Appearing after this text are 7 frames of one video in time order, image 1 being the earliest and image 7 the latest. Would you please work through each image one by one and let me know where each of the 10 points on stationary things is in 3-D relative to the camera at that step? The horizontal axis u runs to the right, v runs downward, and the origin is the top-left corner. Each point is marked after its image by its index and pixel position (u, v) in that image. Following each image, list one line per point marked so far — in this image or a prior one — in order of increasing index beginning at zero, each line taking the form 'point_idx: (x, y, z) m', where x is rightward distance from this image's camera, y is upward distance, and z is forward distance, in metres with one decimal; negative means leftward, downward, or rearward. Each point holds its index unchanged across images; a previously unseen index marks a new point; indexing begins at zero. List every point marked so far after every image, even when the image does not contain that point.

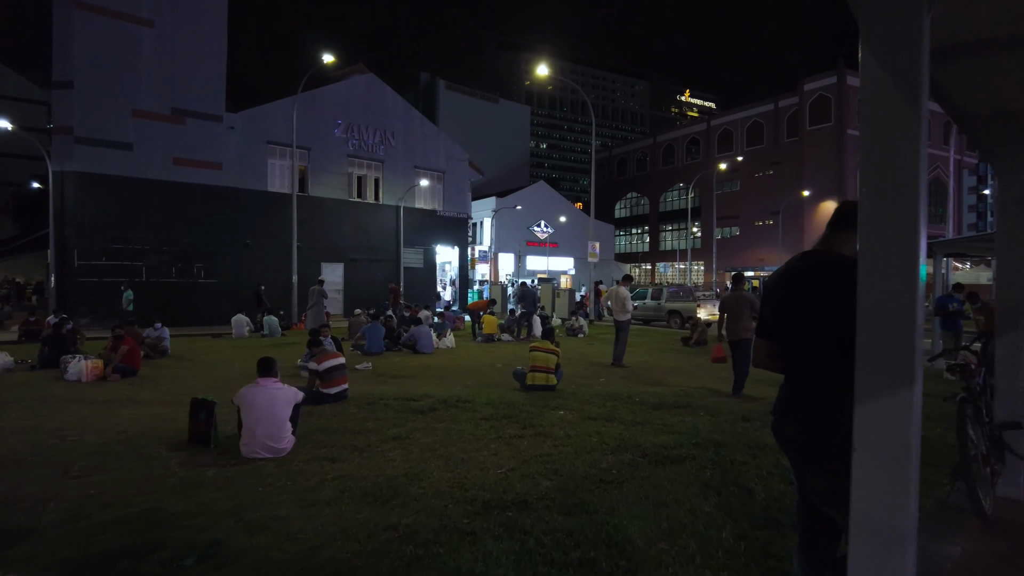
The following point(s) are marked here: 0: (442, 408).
0: (-0.8, -1.4, +7.8) m
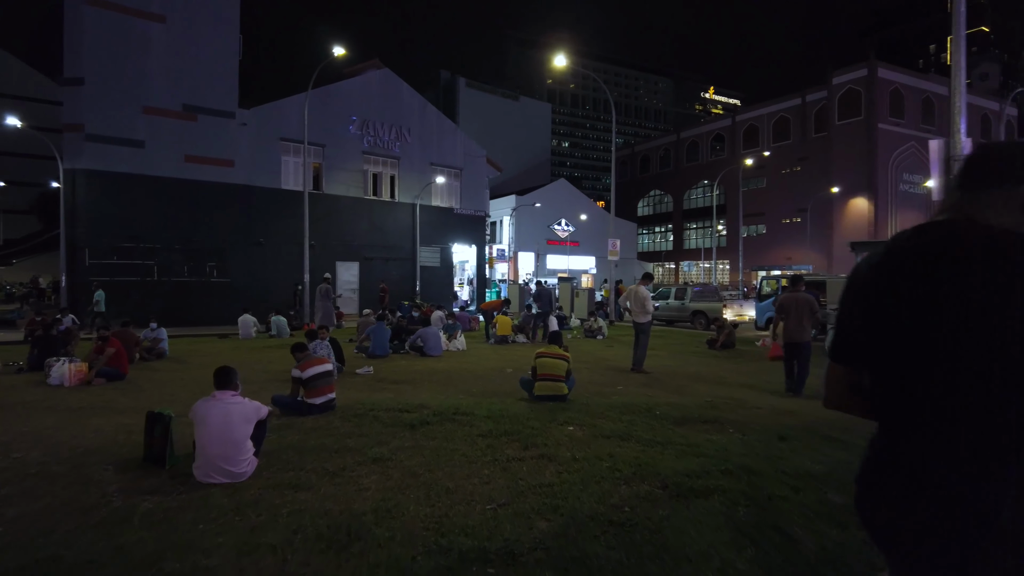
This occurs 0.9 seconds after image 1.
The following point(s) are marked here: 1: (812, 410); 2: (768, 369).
0: (-0.8, -1.4, +7.0) m
1: (+3.6, -1.5, +7.9) m
2: (+4.8, -1.5, +12.3) m
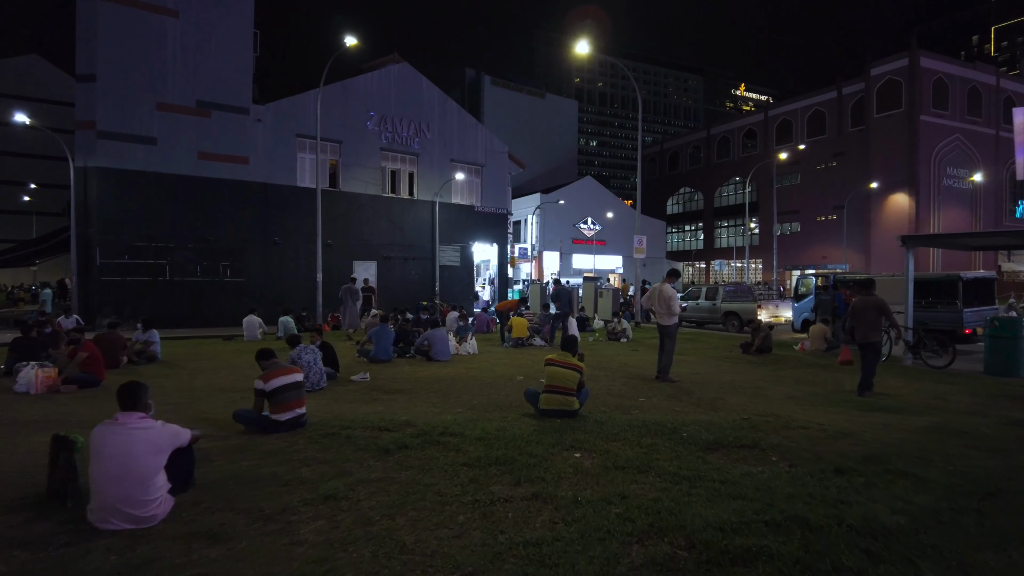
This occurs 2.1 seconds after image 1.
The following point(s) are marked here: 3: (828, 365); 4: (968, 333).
0: (-0.9, -1.4, +5.9) m
1: (+3.6, -1.4, +6.6) m
2: (+5.0, -1.5, +10.9) m
3: (+6.2, -1.5, +13.0) m
4: (+10.2, -1.0, +14.7) m
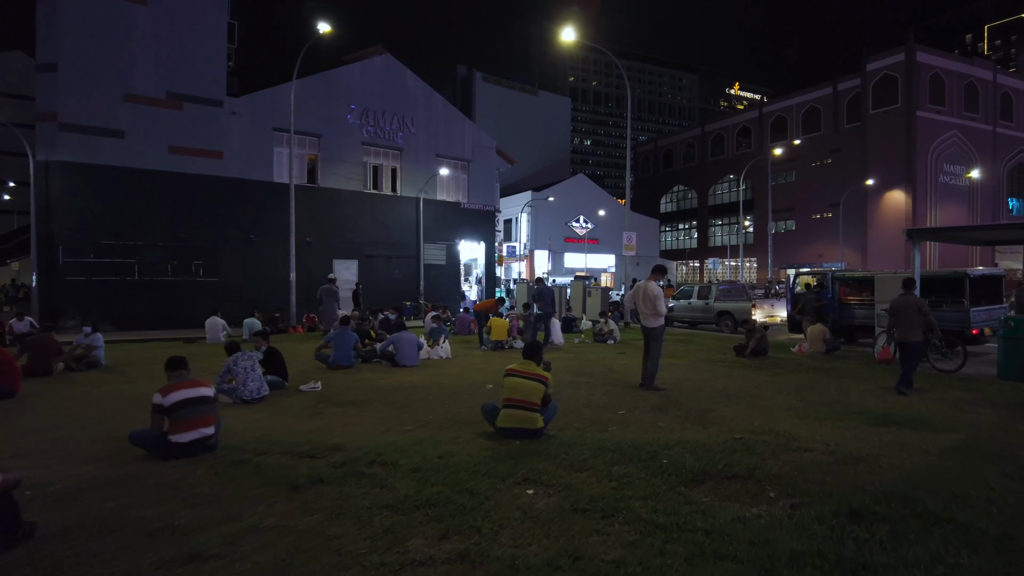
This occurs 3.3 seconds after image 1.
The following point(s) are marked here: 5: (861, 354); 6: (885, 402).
0: (-1.3, -1.4, +4.8) m
1: (+3.2, -1.4, +5.6) m
2: (+4.5, -1.5, +9.9) m
3: (+5.7, -1.5, +11.9) m
4: (+9.7, -0.9, +13.7) m
5: (+7.8, -1.5, +14.6) m
6: (+4.8, -1.5, +8.4) m
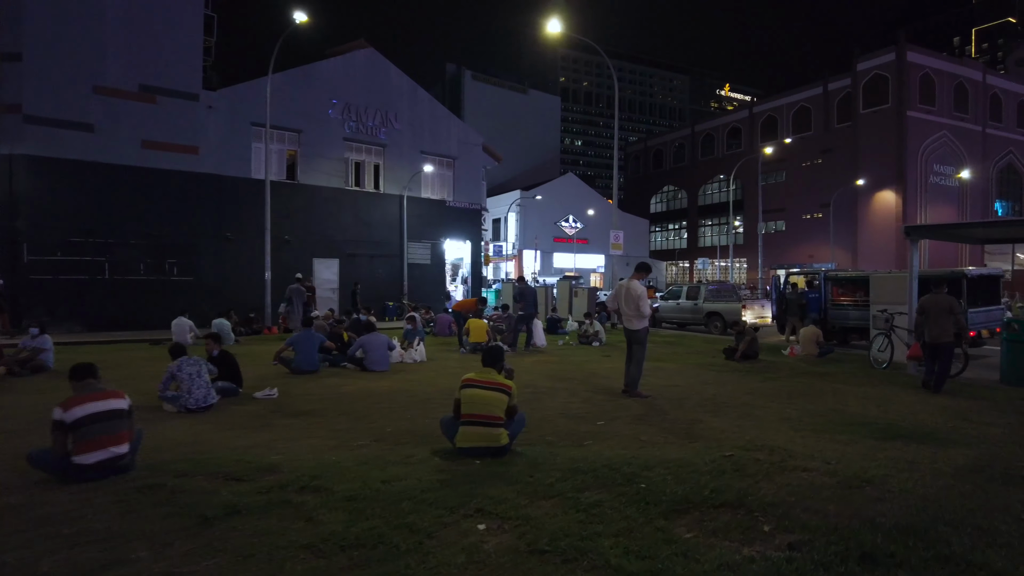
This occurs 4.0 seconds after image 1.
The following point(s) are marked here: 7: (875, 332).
0: (-1.6, -1.4, +4.1) m
1: (+2.8, -1.4, +4.9) m
2: (+4.1, -1.5, +9.2) m
3: (+5.3, -1.5, +11.3) m
4: (+9.3, -0.9, +13.2) m
5: (+7.3, -1.5, +14.0) m
6: (+4.4, -1.5, +7.8) m
7: (+7.1, -0.9, +12.8) m
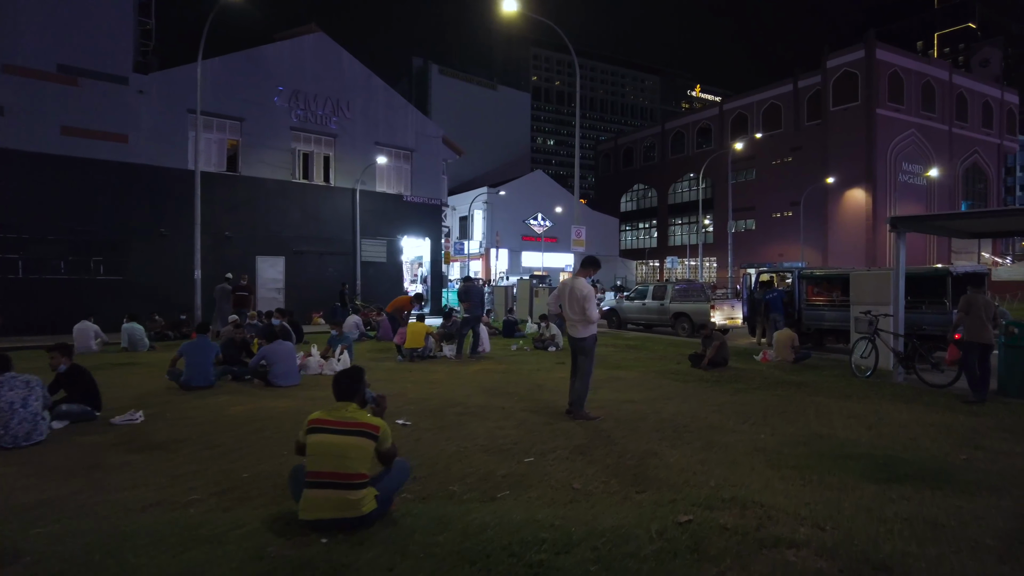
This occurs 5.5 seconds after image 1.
0: (-2.3, -1.4, +2.4) m
1: (+2.1, -1.4, +3.5) m
2: (+3.2, -1.5, +7.8) m
3: (+4.4, -1.5, +9.9) m
4: (+8.2, -0.9, +12.0) m
5: (+6.2, -1.4, +12.7) m
6: (+3.6, -1.5, +6.4) m
7: (+6.0, -0.8, +11.5) m
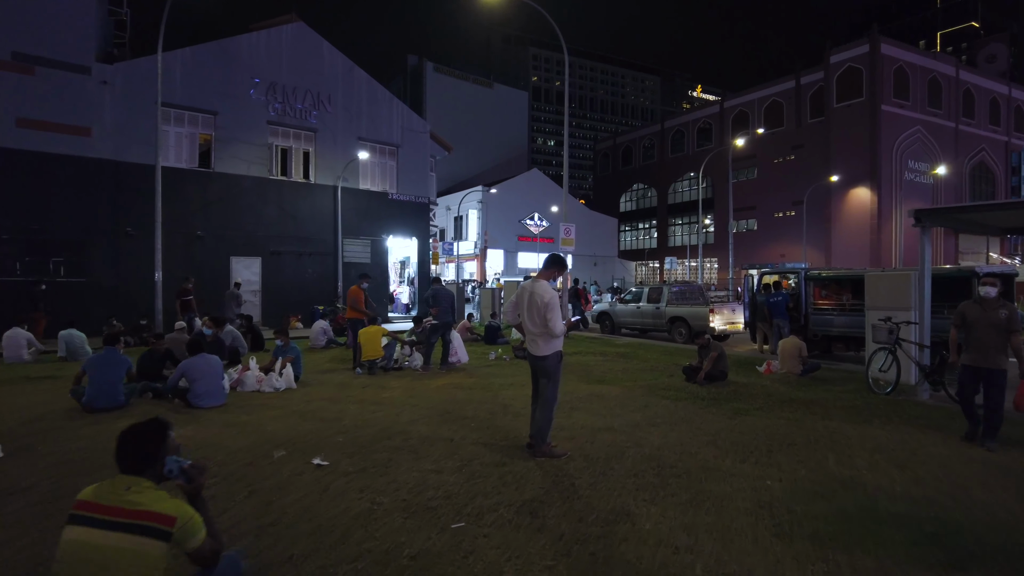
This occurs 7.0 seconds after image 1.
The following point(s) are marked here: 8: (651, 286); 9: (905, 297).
0: (-2.8, -1.4, +1.0) m
1: (+1.6, -1.4, +2.1) m
2: (+2.8, -1.5, +6.4) m
3: (+3.9, -1.5, +8.5) m
4: (+7.7, -1.0, +10.5) m
5: (+5.7, -1.5, +11.3) m
6: (+3.1, -1.5, +5.0) m
7: (+5.6, -0.9, +10.1) m
8: (+3.9, +0.1, +18.6) m
9: (+5.9, -0.1, +9.9) m
